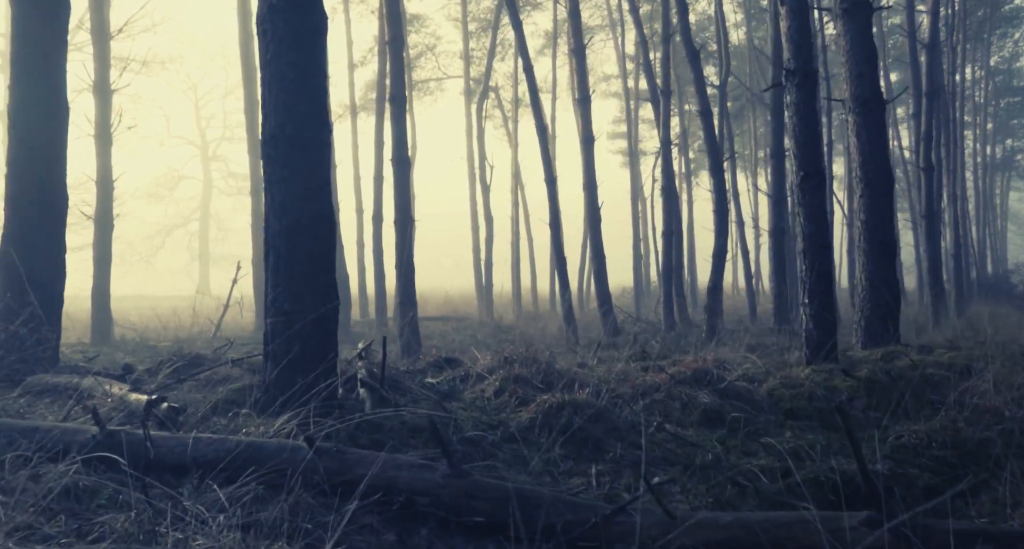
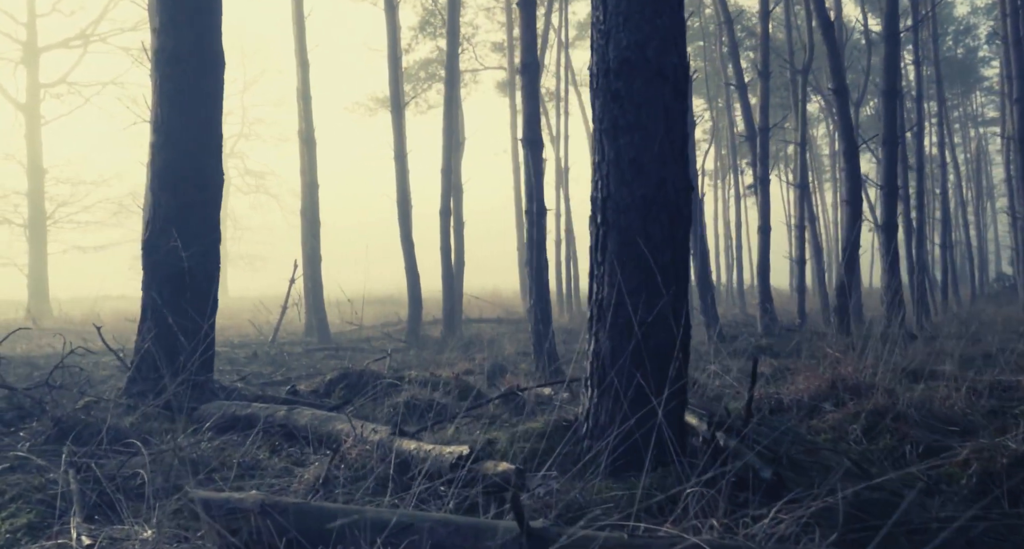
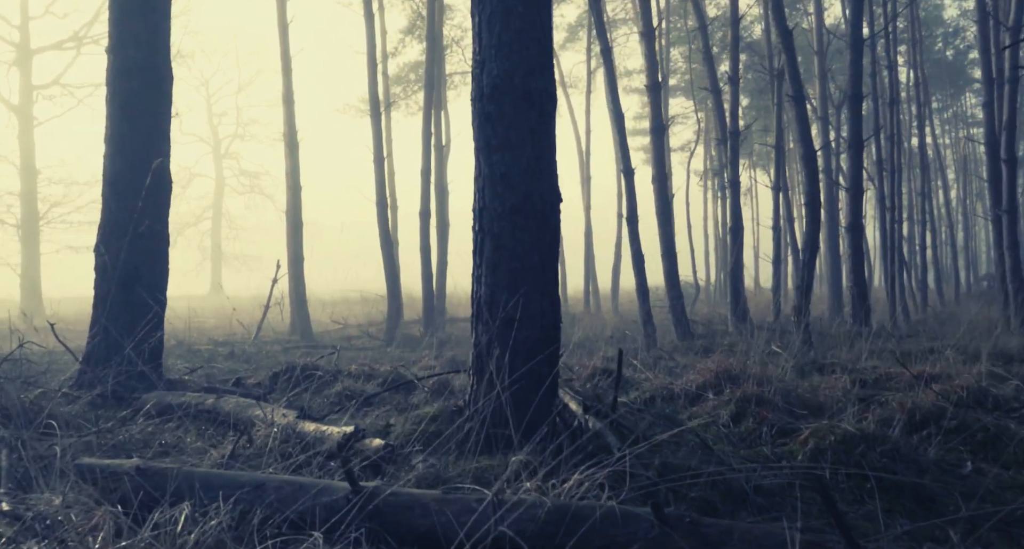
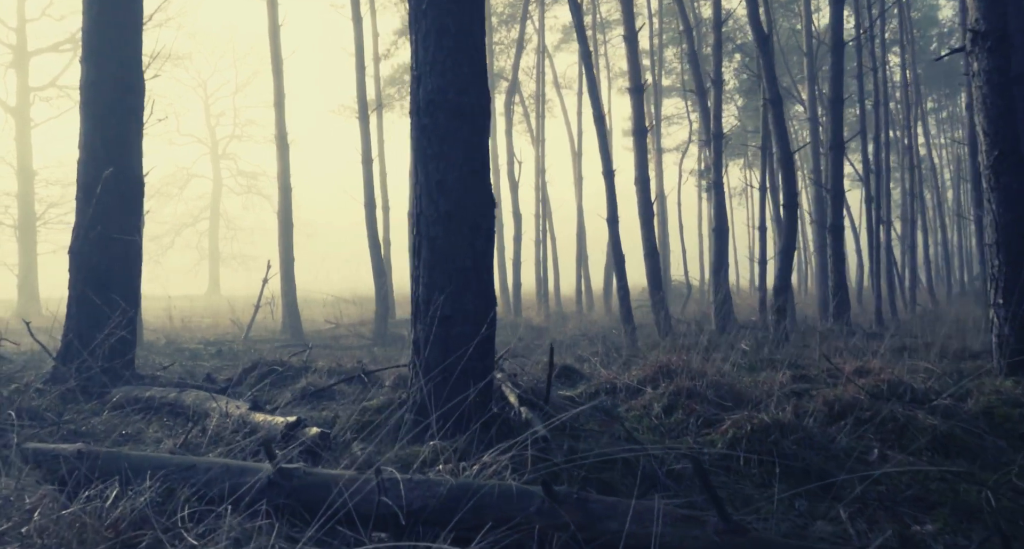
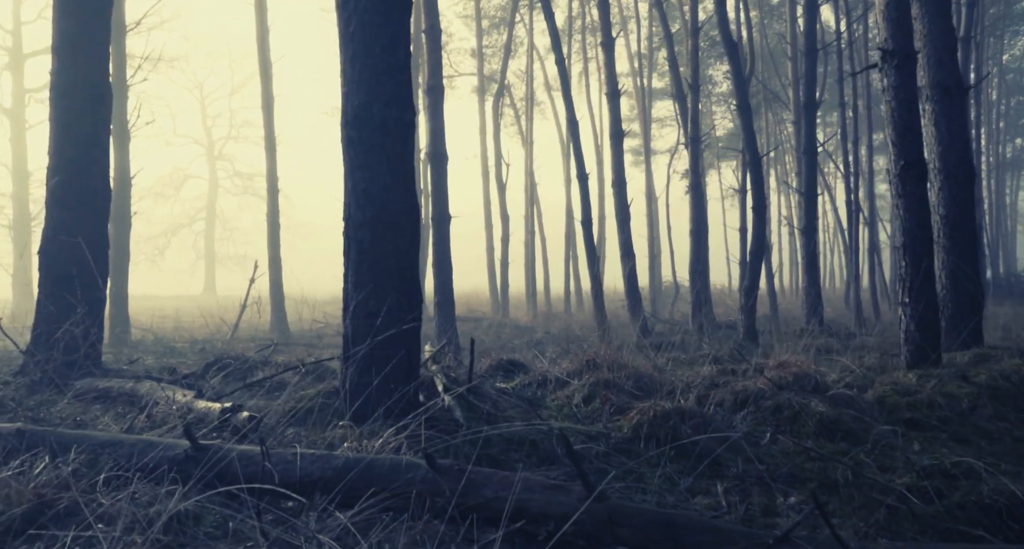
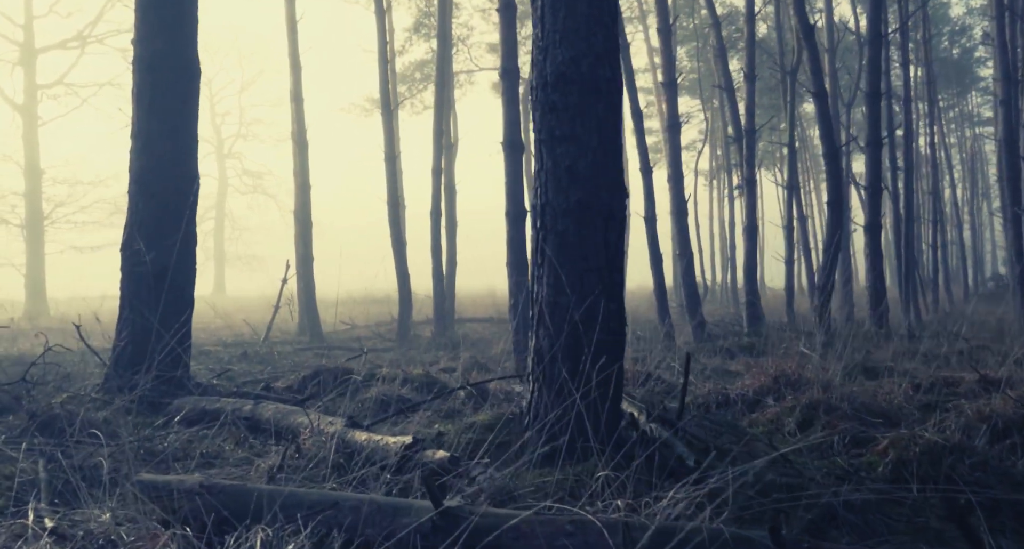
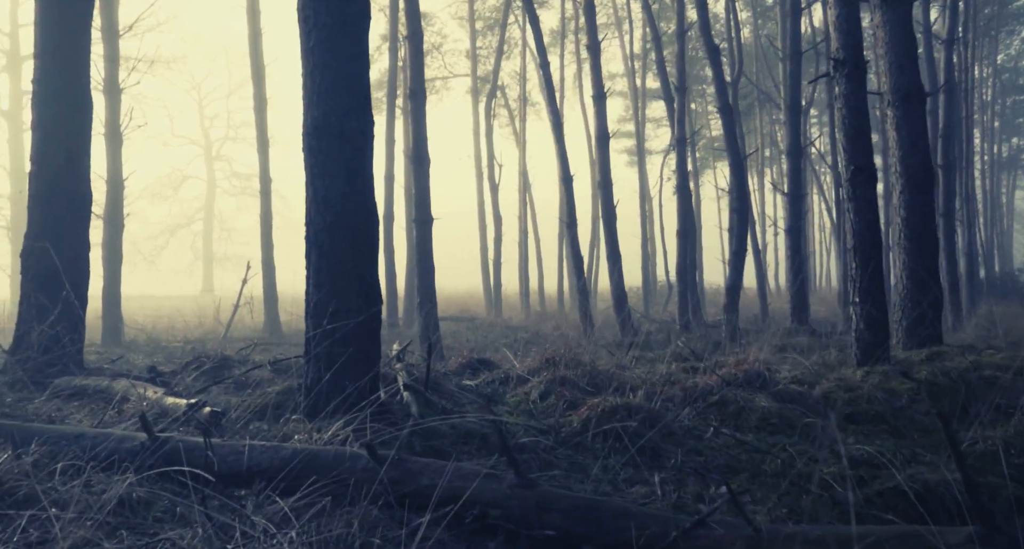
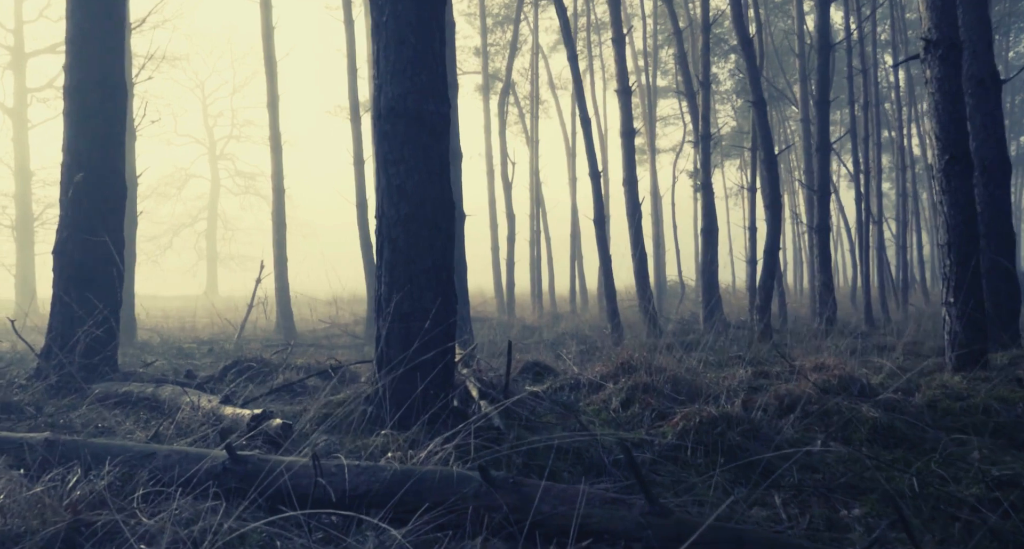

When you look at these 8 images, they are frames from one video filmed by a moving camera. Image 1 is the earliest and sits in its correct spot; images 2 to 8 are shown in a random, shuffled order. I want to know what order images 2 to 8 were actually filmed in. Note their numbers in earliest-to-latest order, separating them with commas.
7, 5, 8, 4, 3, 6, 2
